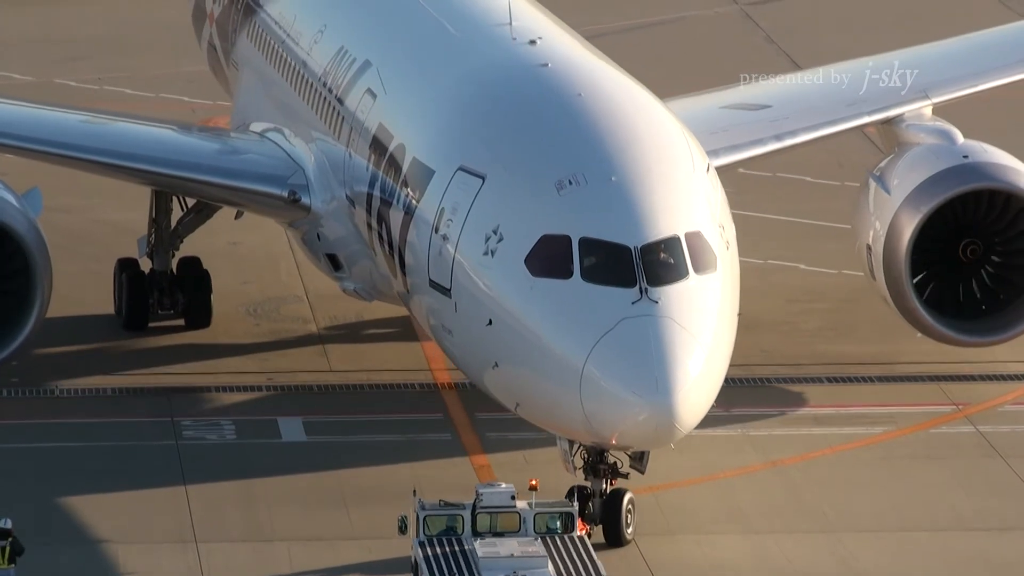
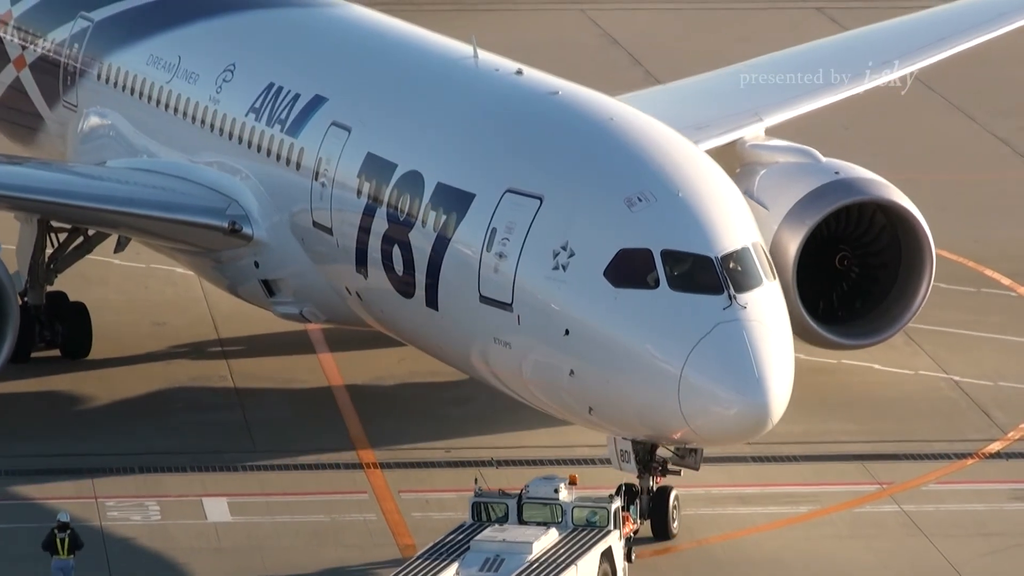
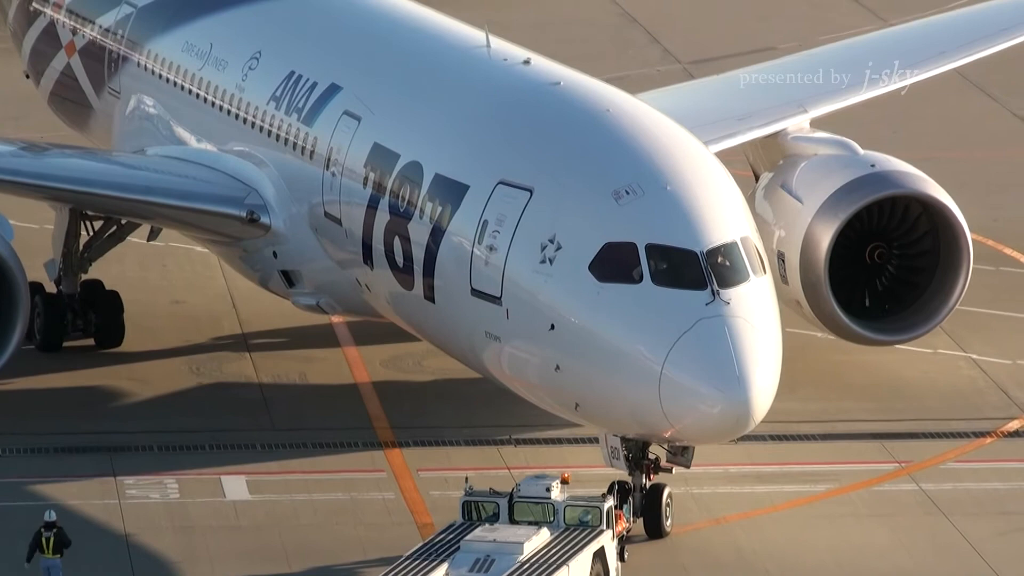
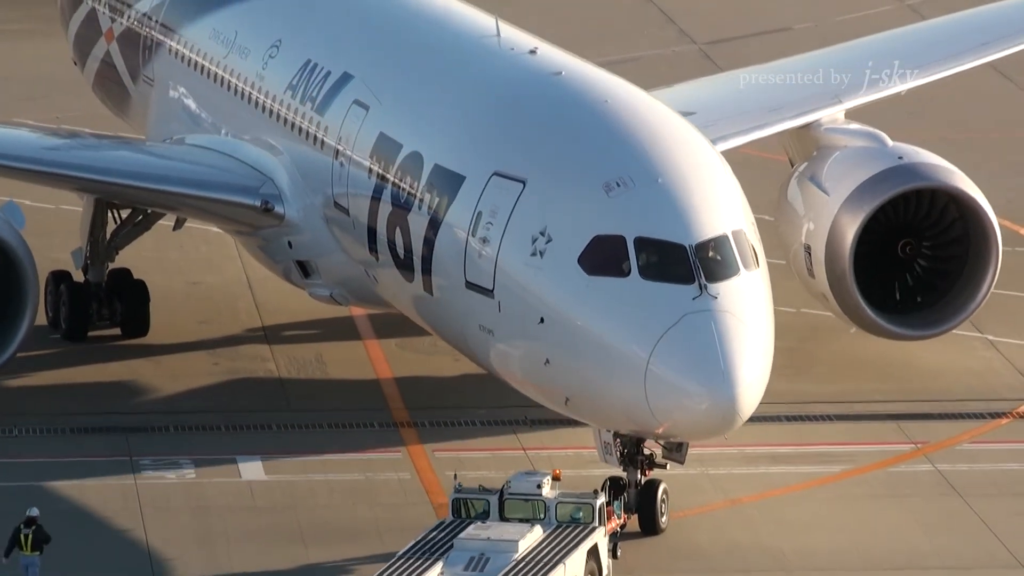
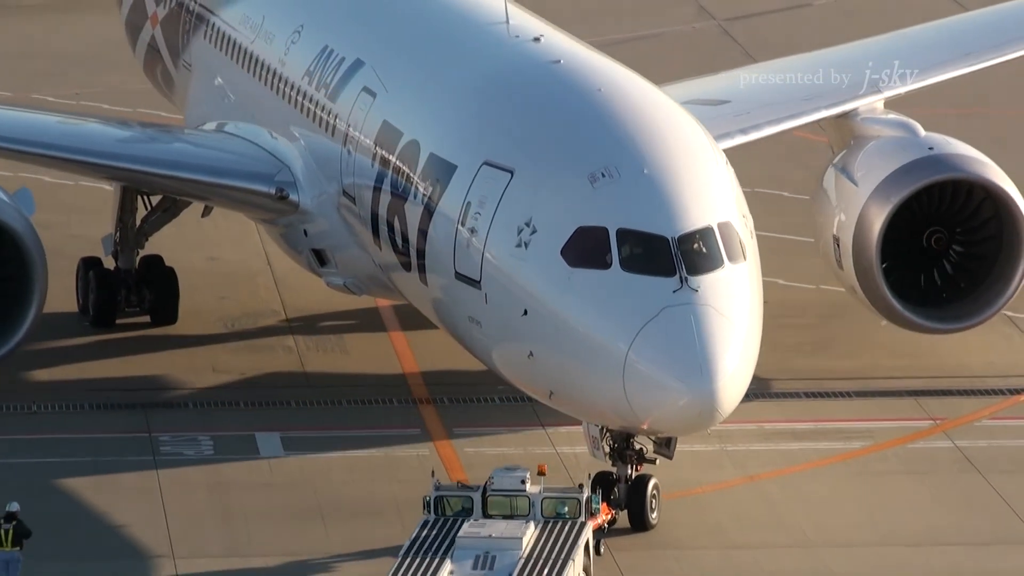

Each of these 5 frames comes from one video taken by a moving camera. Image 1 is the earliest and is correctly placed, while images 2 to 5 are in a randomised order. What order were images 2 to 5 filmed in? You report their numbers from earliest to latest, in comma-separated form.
5, 4, 3, 2
